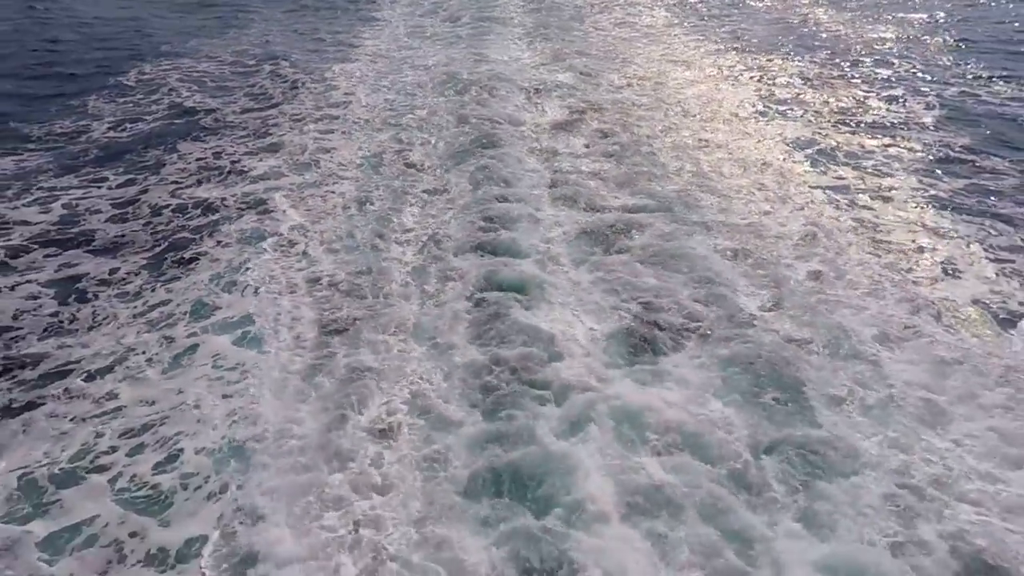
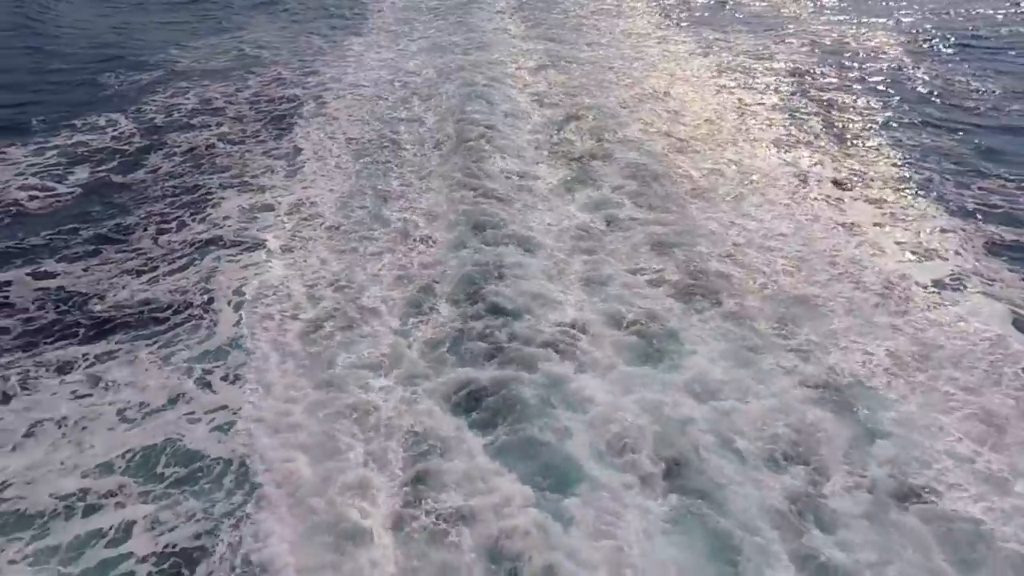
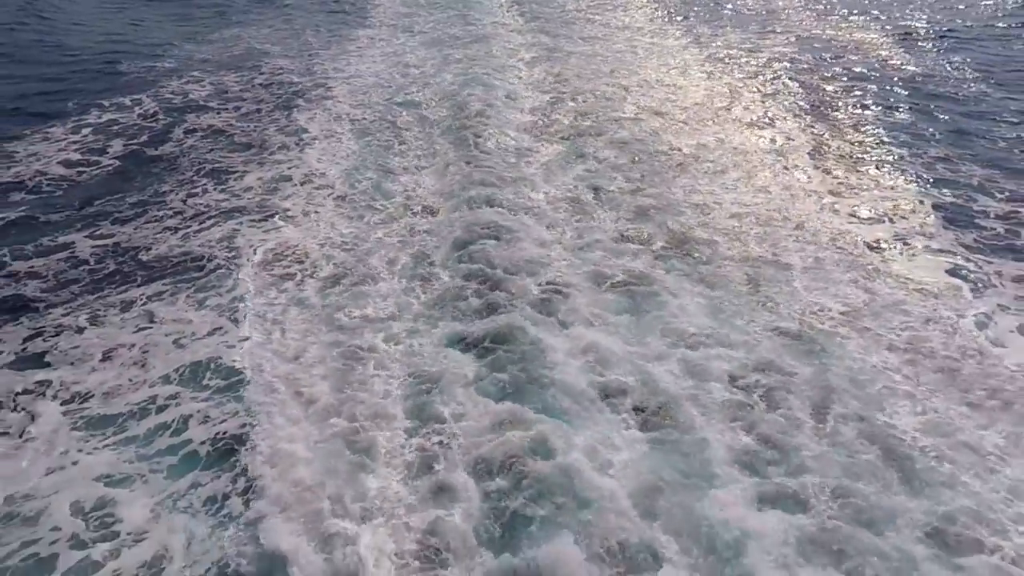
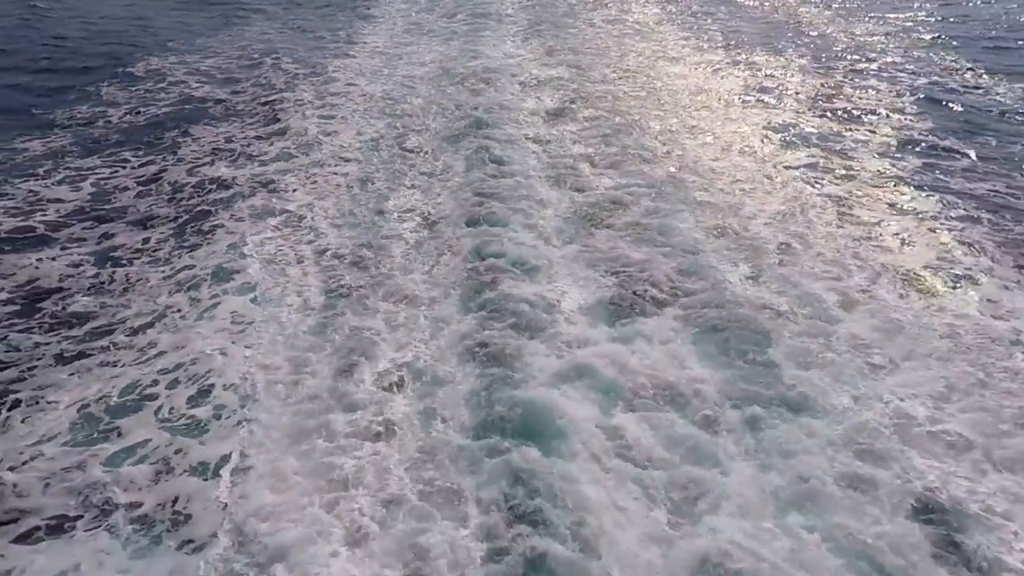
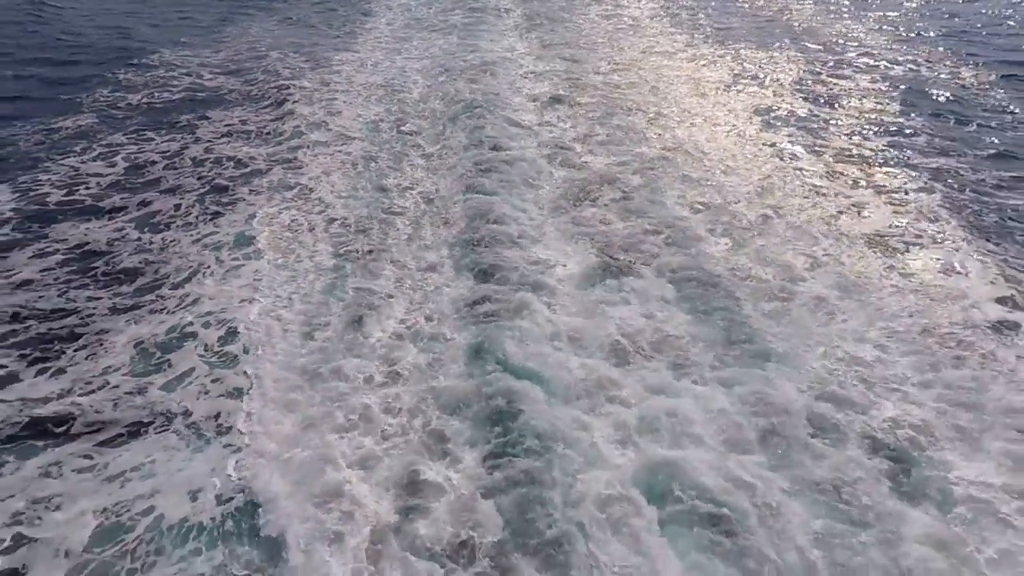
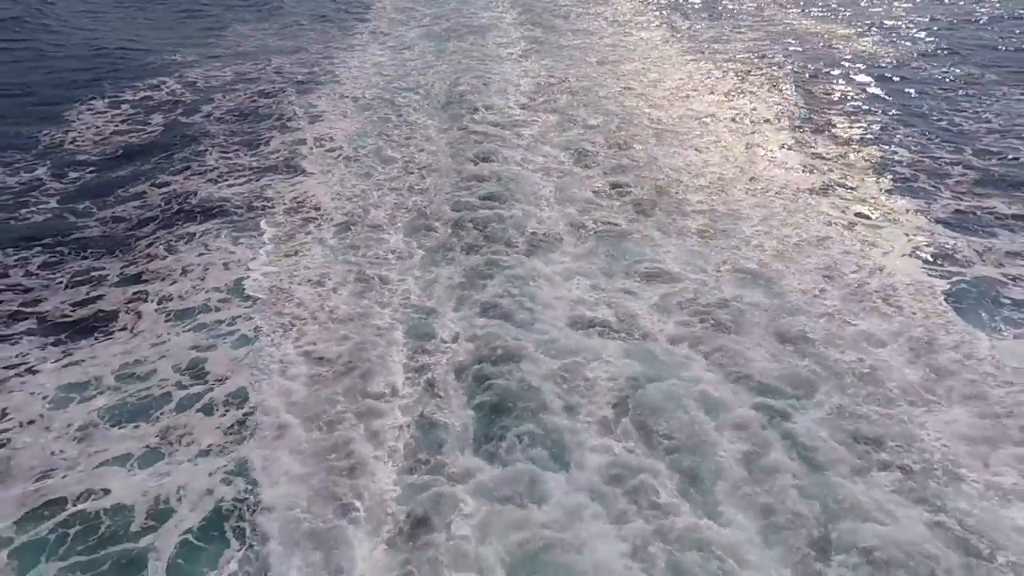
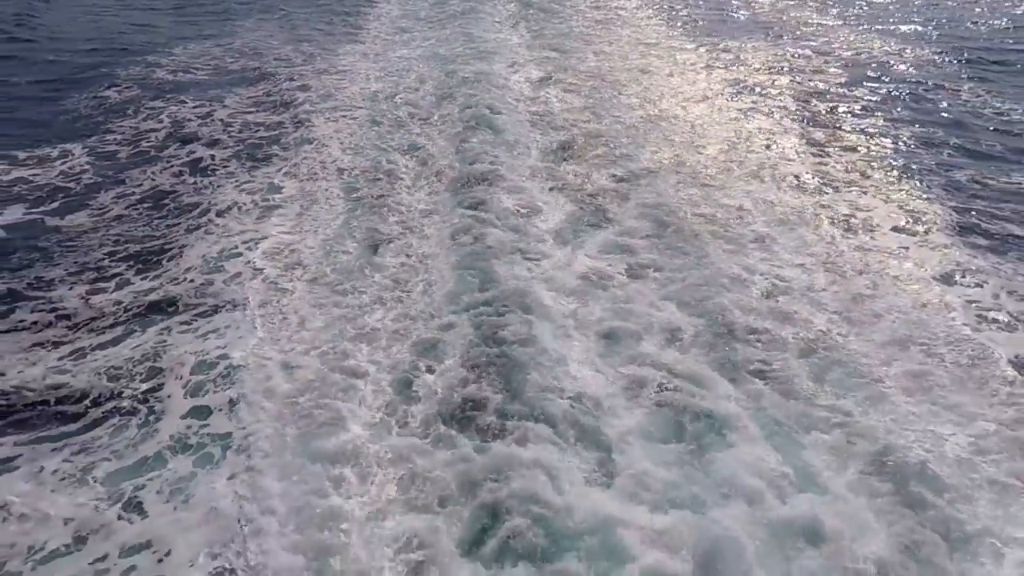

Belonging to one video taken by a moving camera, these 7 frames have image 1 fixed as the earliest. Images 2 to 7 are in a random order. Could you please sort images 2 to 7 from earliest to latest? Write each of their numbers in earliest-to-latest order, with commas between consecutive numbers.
4, 5, 7, 2, 3, 6
